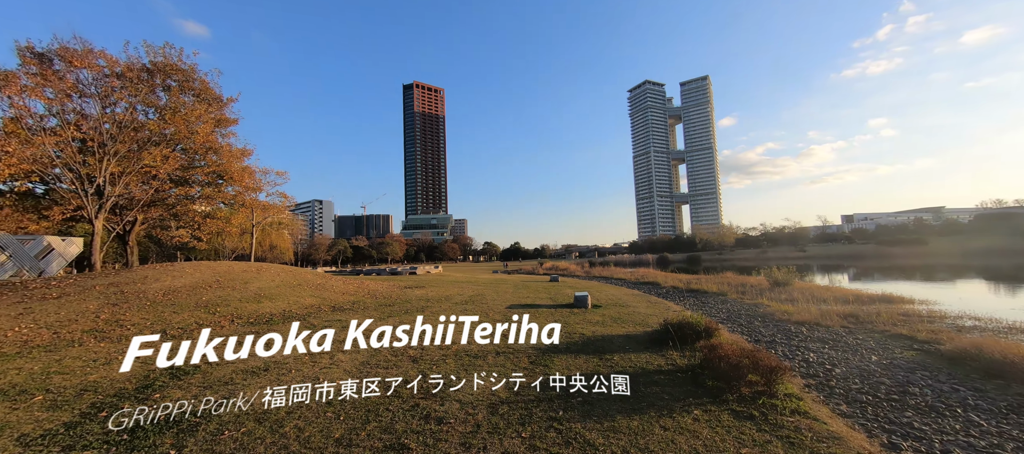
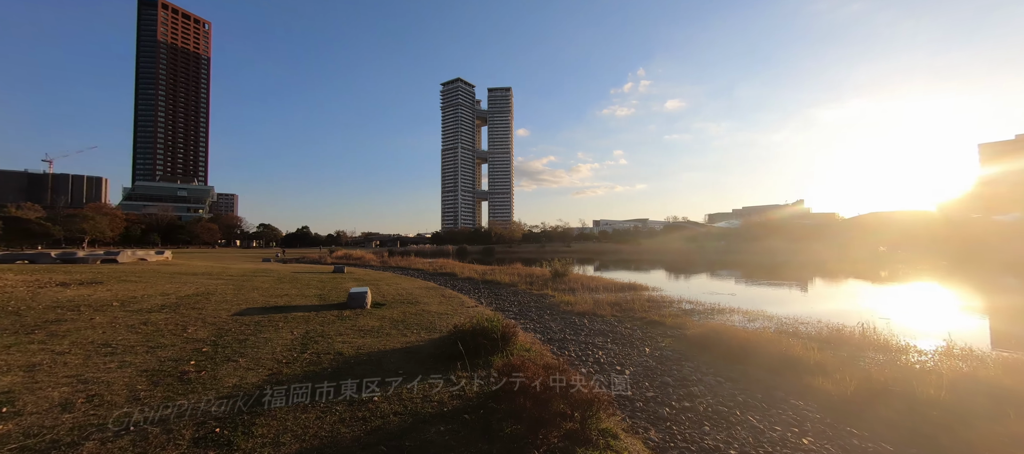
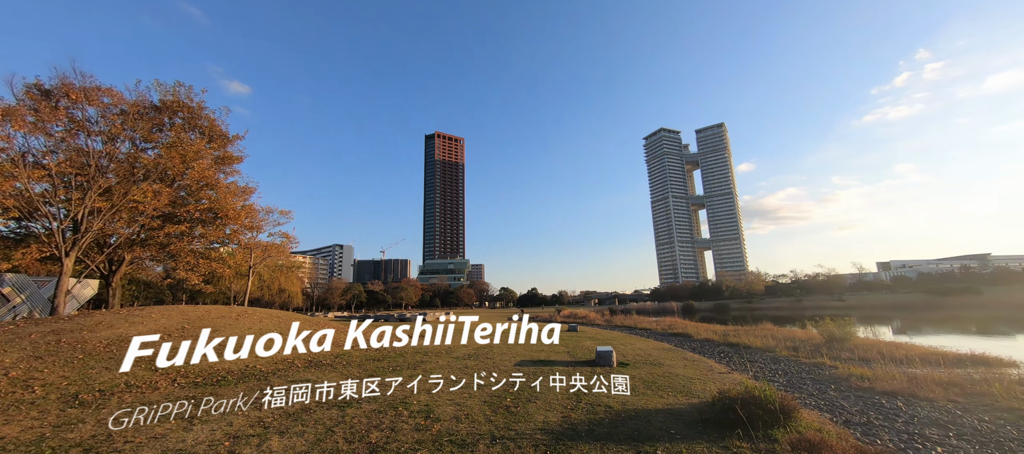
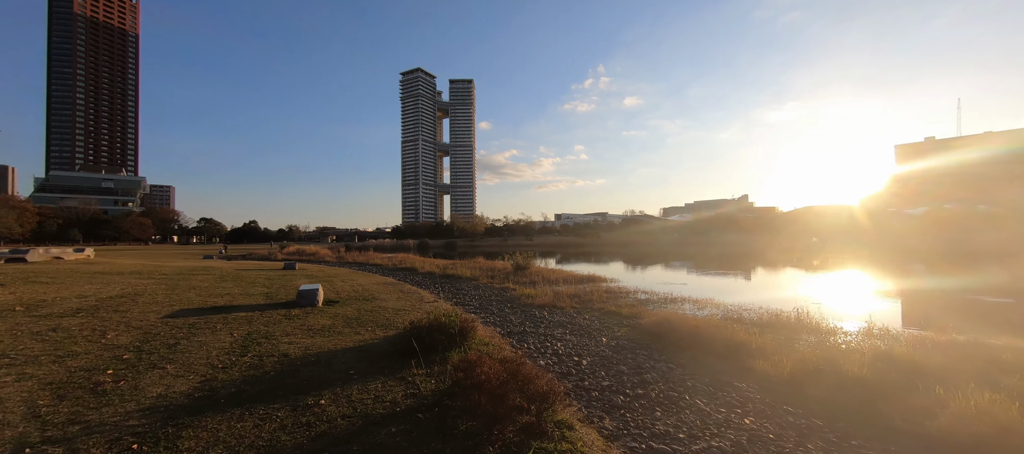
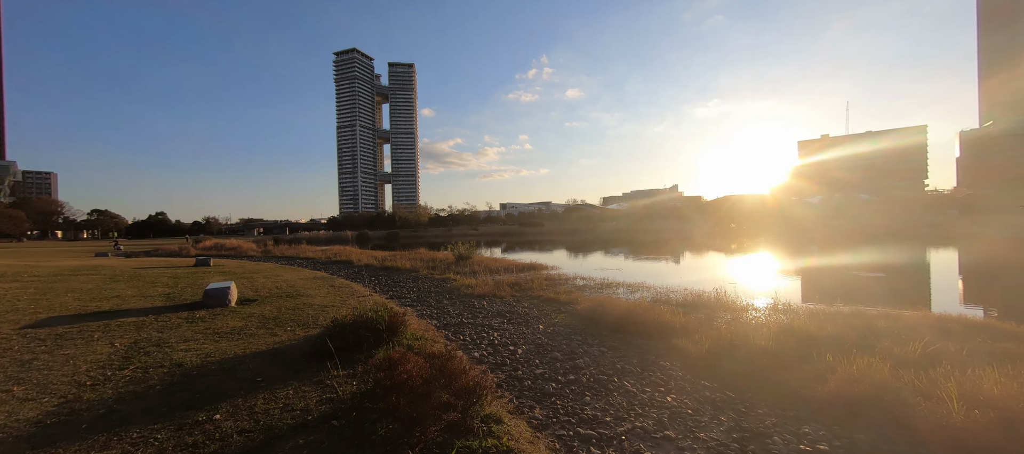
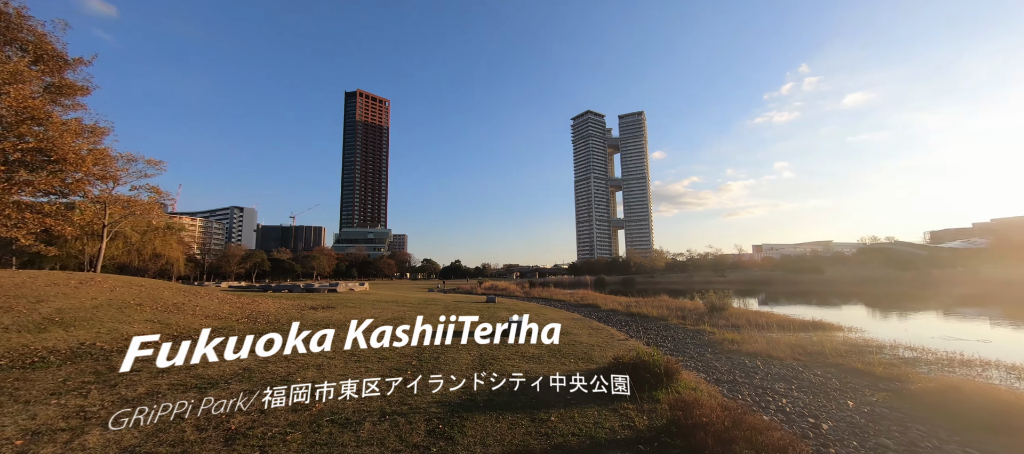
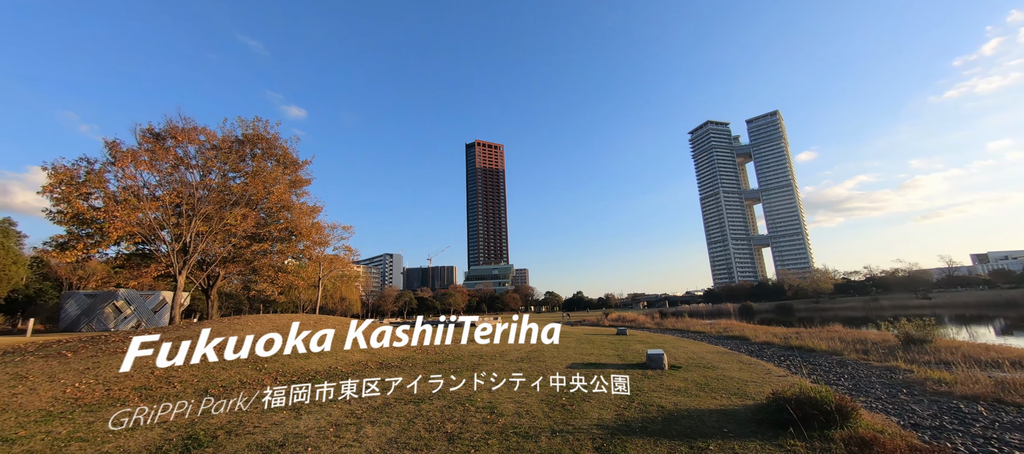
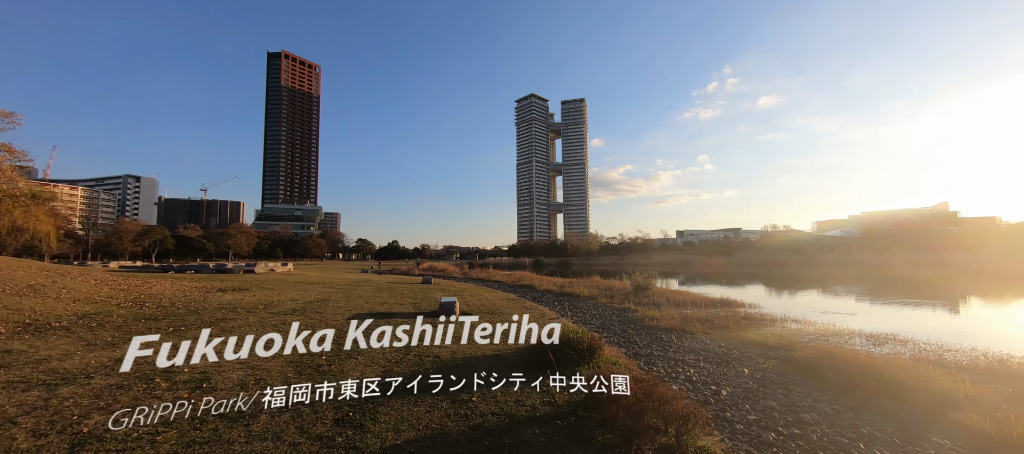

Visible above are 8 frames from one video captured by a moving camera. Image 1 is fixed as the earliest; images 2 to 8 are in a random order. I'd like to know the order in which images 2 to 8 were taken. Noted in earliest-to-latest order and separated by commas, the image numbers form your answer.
7, 3, 6, 8, 2, 4, 5
